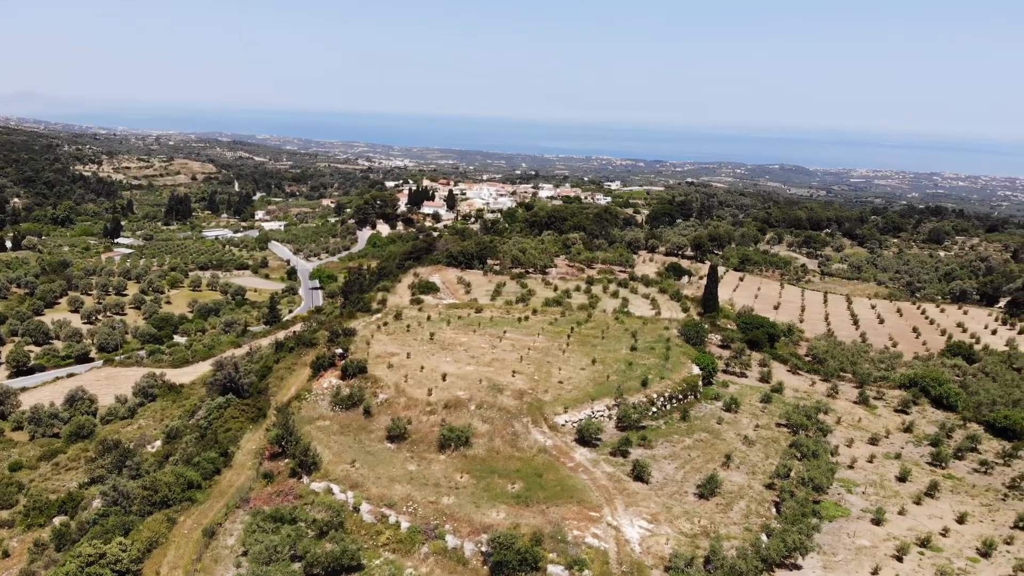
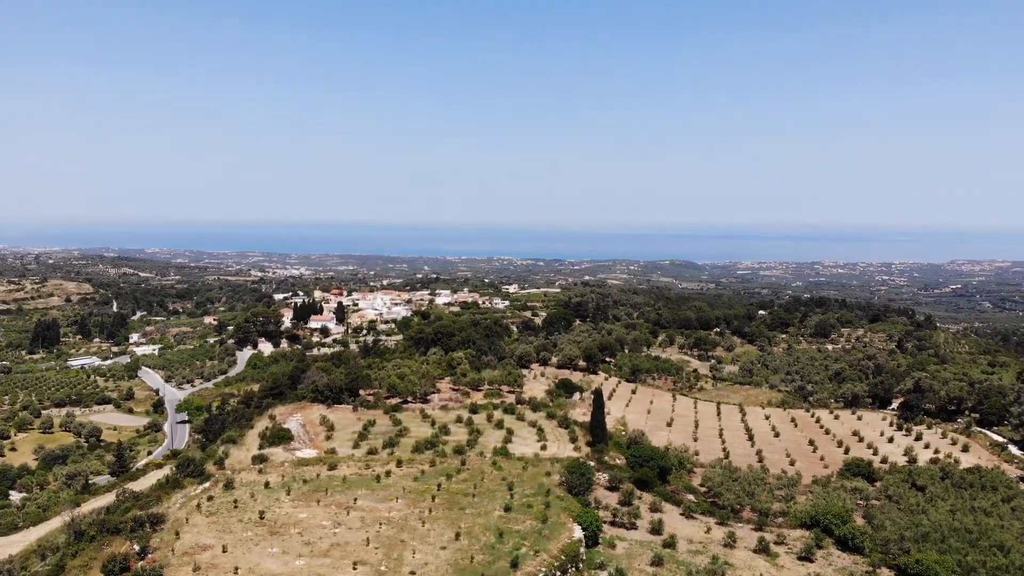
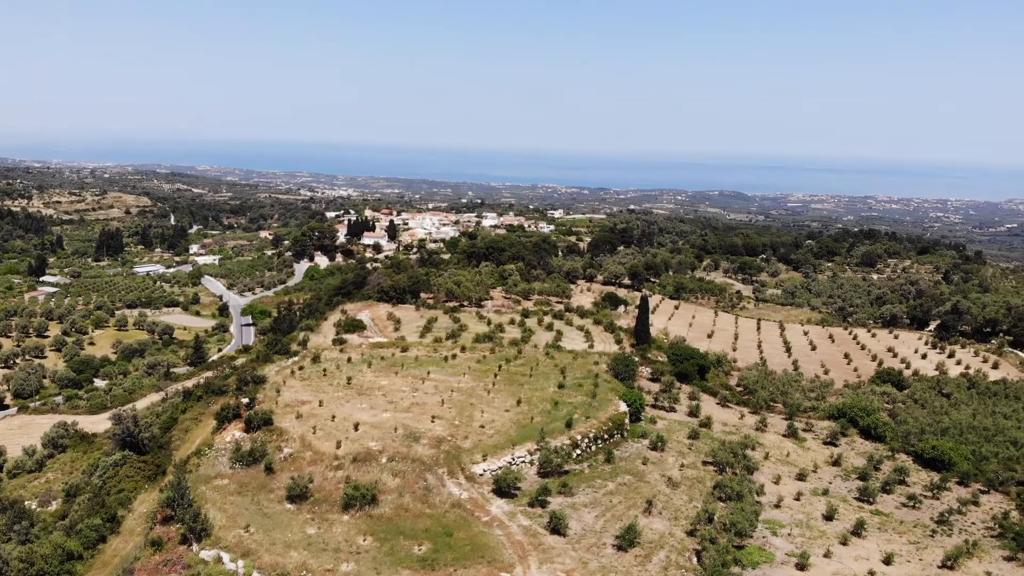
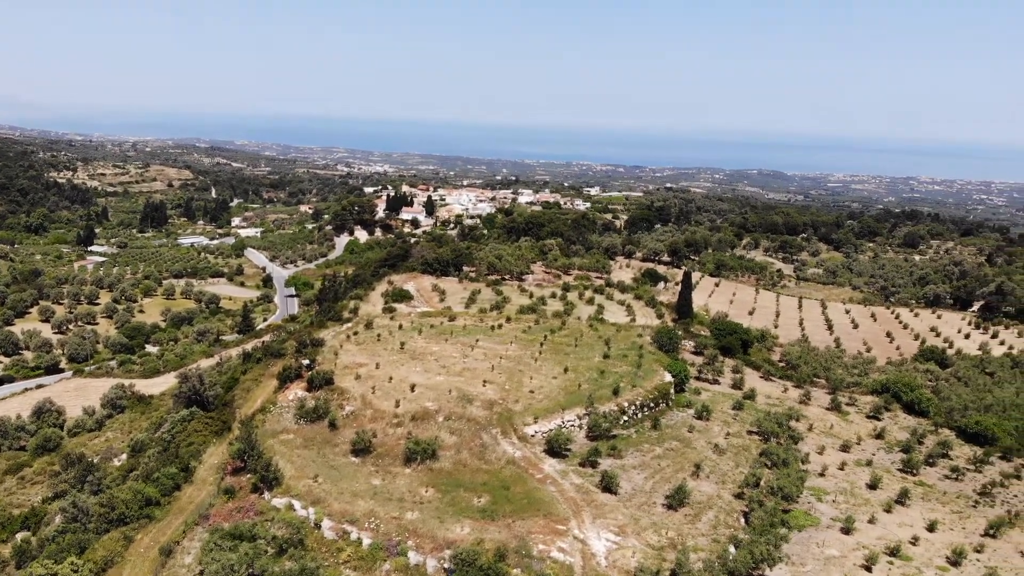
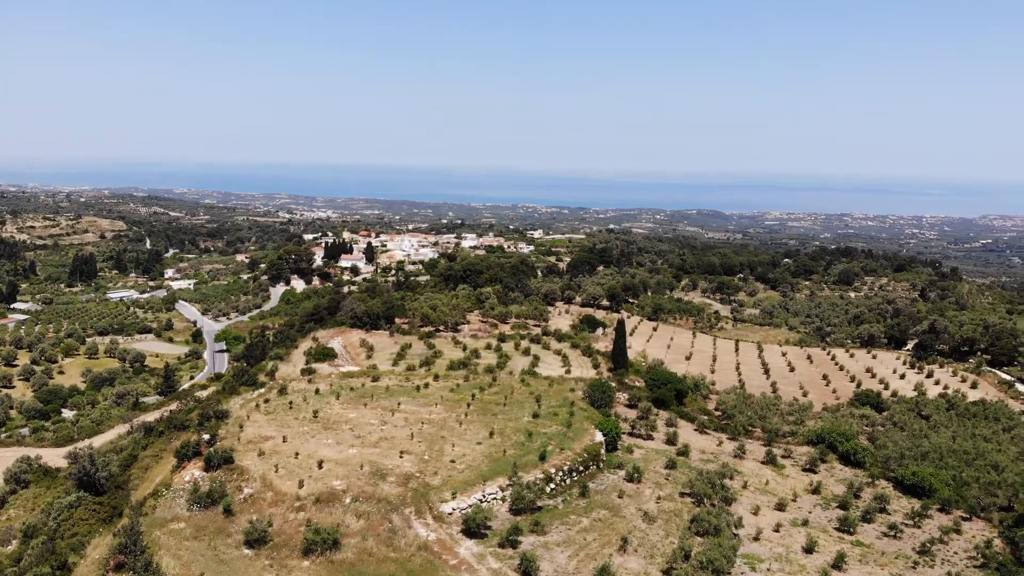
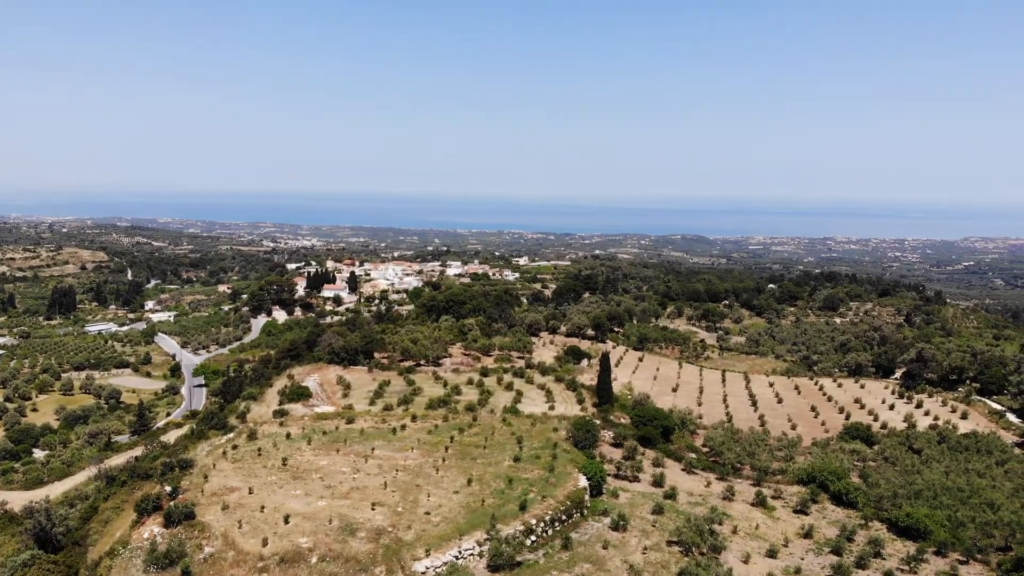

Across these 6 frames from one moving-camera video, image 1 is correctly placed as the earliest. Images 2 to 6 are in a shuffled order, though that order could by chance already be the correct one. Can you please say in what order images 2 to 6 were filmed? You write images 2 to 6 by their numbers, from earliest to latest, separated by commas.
4, 3, 5, 6, 2
